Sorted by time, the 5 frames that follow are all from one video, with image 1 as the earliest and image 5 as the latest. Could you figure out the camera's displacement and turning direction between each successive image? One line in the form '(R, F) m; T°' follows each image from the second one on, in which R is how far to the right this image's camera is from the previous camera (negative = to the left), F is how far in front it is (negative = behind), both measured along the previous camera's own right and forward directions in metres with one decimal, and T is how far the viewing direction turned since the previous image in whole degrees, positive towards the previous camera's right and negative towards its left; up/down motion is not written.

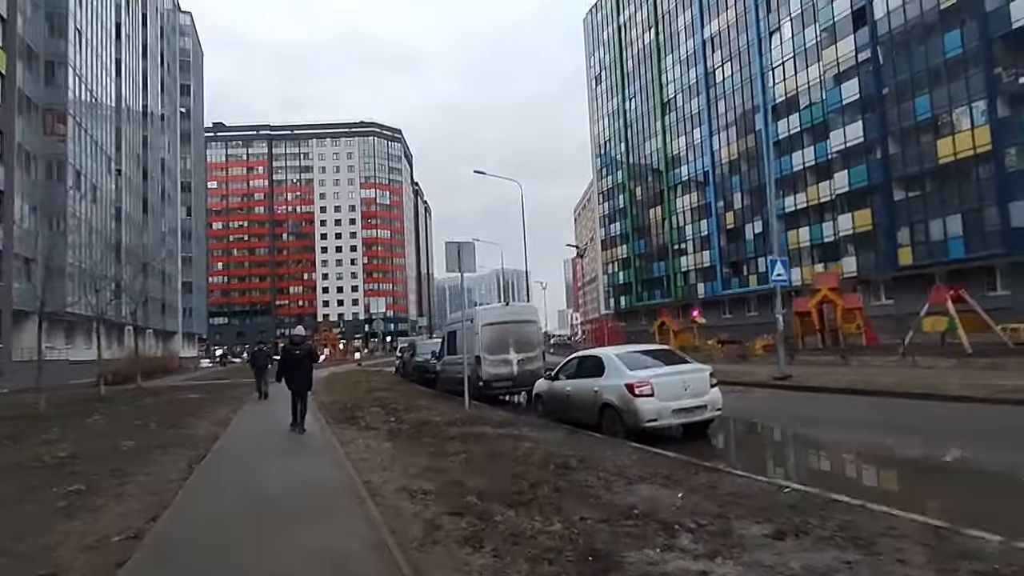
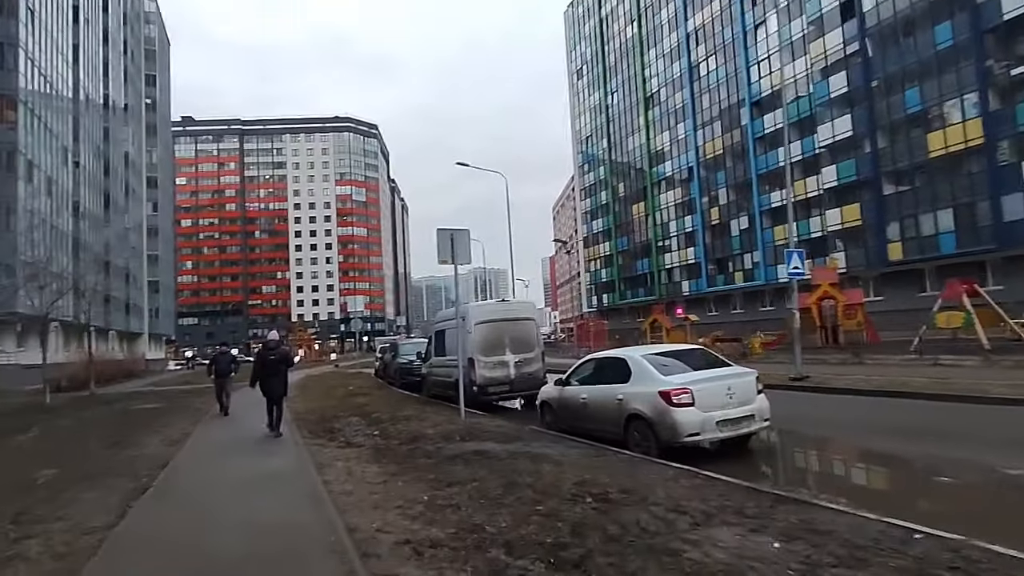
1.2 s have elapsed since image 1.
(-0.5, +1.7) m; +2°
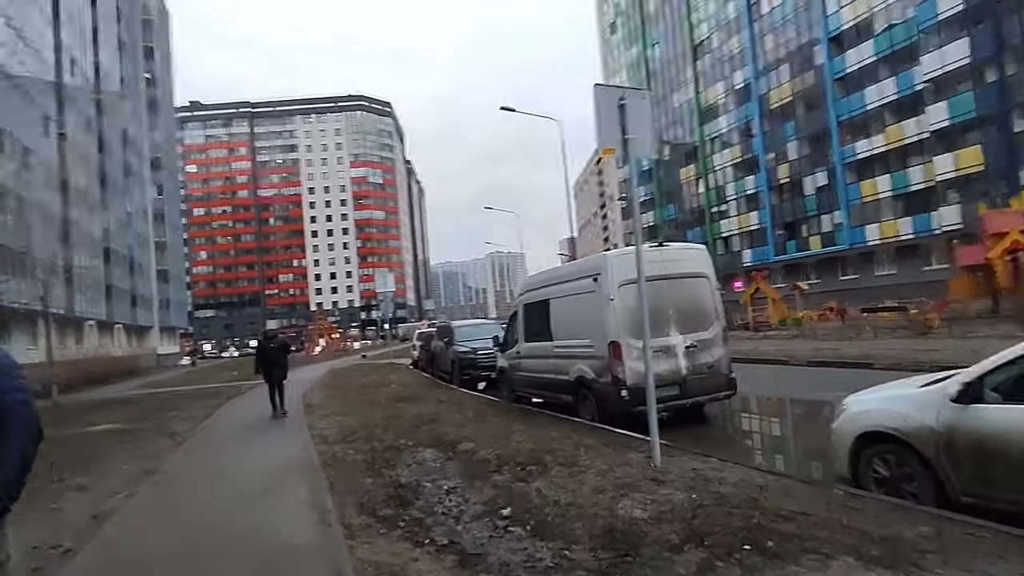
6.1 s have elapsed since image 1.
(-2.5, +6.5) m; -2°
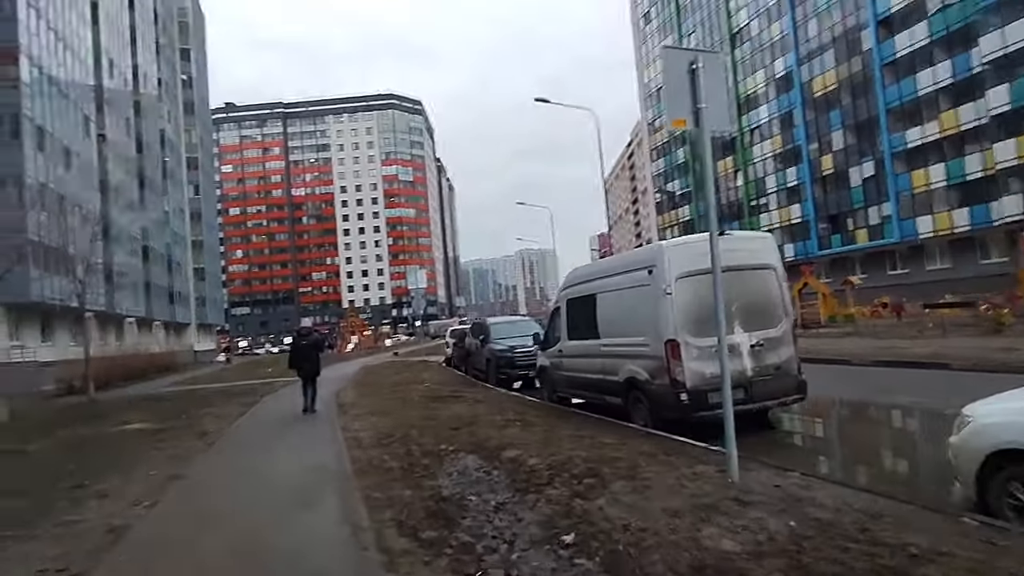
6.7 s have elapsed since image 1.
(-0.3, +0.7) m; -3°
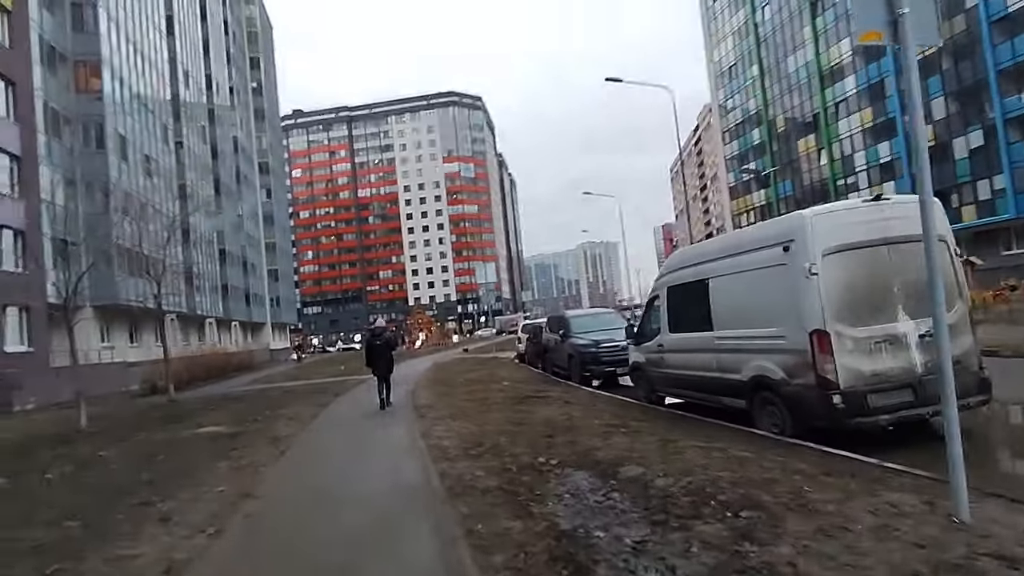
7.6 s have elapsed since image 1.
(-0.6, +1.2) m; -6°
